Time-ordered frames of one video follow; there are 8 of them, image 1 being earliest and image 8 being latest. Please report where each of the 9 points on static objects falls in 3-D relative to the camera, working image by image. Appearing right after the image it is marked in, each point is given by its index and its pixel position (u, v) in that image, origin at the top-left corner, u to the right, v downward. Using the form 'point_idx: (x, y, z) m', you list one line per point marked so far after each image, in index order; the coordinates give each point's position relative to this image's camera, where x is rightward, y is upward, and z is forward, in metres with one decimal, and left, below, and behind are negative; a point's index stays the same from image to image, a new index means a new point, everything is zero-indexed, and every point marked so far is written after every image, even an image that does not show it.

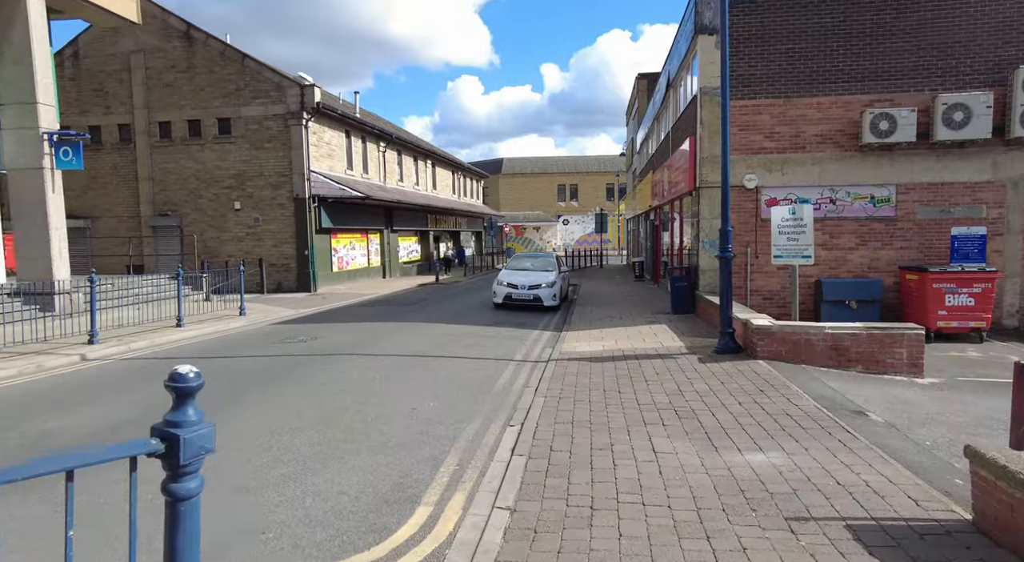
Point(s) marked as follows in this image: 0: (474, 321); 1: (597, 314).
0: (-0.8, -0.8, +13.0) m
1: (+1.8, -0.7, +14.0) m
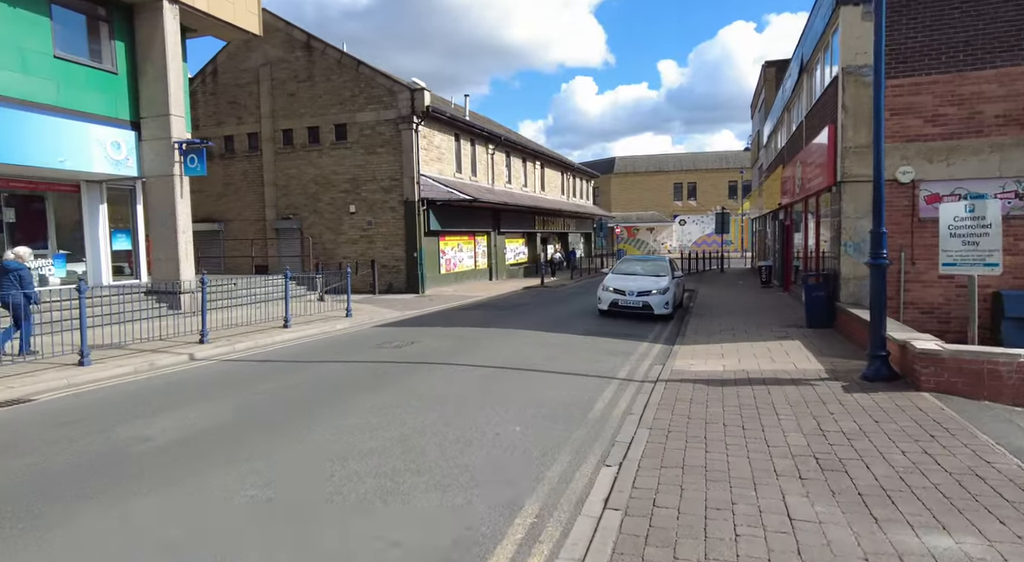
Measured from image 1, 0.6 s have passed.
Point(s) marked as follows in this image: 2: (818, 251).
0: (+1.3, -0.9, +12.2) m
1: (+4.0, -0.9, +12.6) m
2: (+6.7, +0.6, +13.7) m
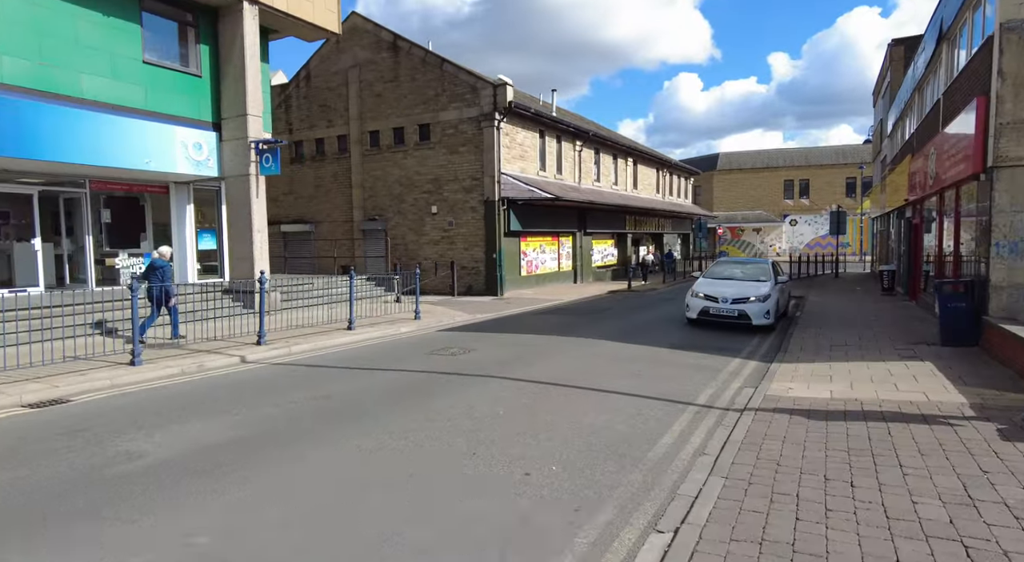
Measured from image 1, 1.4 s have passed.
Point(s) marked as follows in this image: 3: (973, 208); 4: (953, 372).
0: (+2.5, -1.0, +10.9) m
1: (+5.3, -1.0, +10.9) m
2: (+8.2, +0.5, +11.5) m
3: (+7.5, +1.2, +10.1) m
4: (+5.2, -1.1, +7.3) m
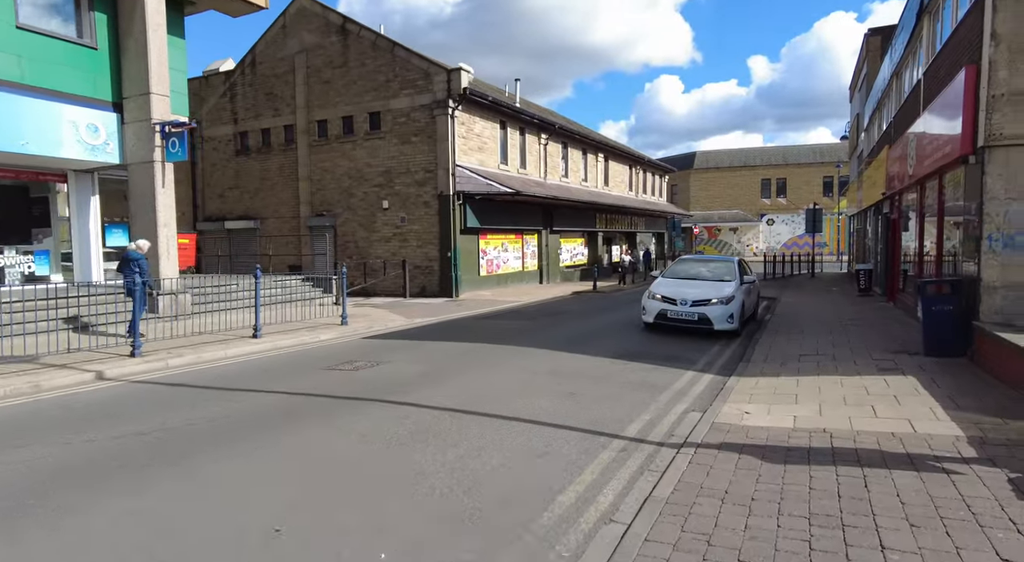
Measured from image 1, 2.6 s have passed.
0: (+1.4, -1.0, +9.5) m
1: (+4.2, -1.0, +9.6) m
2: (+7.1, +0.5, +10.3) m
3: (+6.4, +1.2, +8.9) m
4: (+4.2, -1.1, +6.0) m
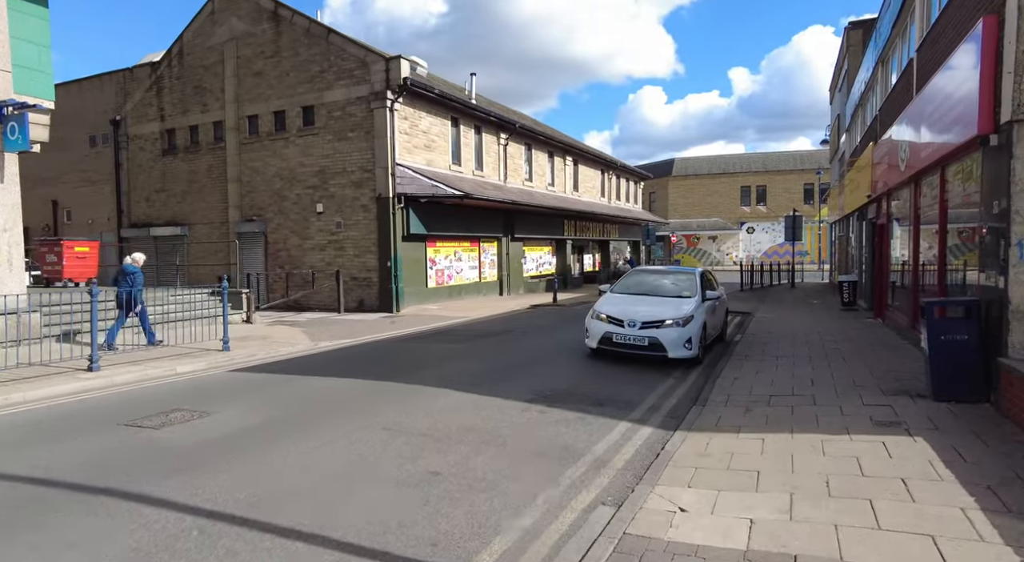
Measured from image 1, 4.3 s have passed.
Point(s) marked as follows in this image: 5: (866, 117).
0: (+0.2, -1.2, +7.5) m
1: (+3.0, -1.2, +7.6) m
2: (+5.8, +0.3, +8.4) m
3: (+5.2, +1.0, +7.0) m
4: (+3.0, -1.2, +4.1) m
5: (+10.1, +4.7, +17.7) m
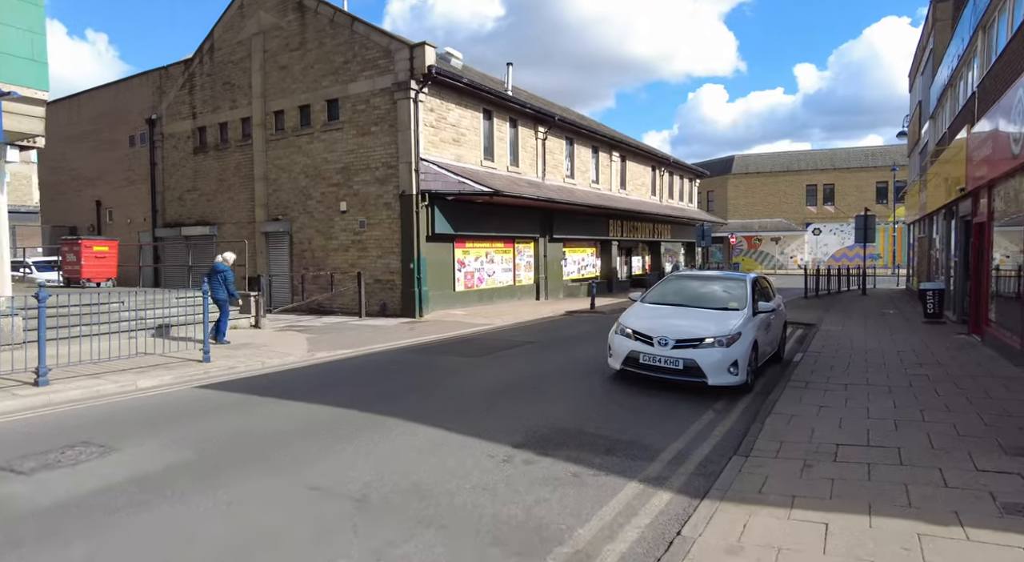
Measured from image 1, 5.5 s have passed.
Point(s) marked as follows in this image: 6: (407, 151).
0: (+0.1, -1.3, +6.0) m
1: (+2.9, -1.3, +5.9) m
2: (+5.8, +0.2, +6.5) m
3: (+5.1, +0.9, +5.1) m
4: (+2.6, -1.3, +2.4) m
5: (+10.9, +4.5, +15.3) m
6: (-2.7, +3.4, +16.2) m
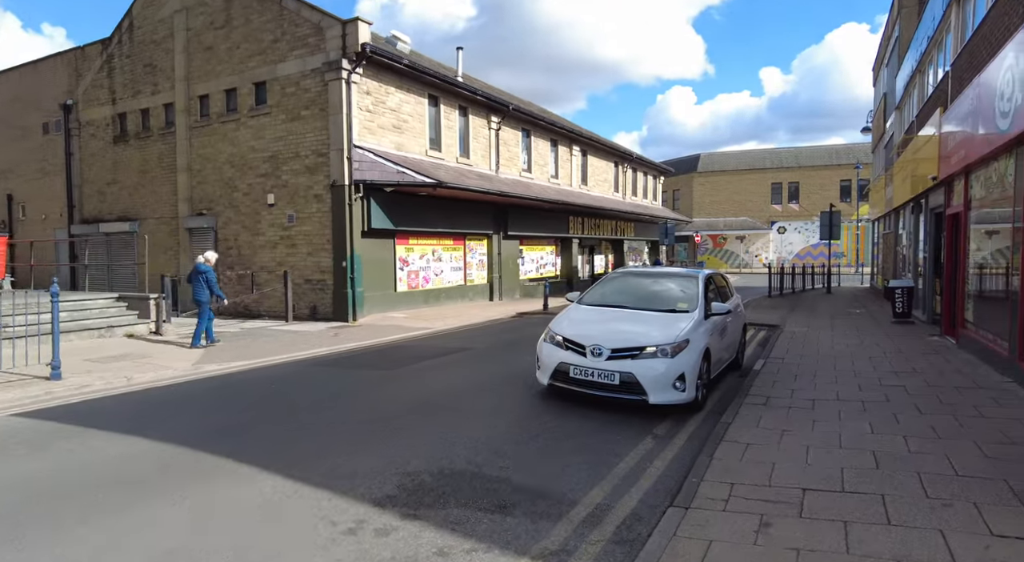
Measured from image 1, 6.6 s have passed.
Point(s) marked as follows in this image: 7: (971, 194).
0: (-0.8, -1.3, +4.7) m
1: (+2.0, -1.3, +4.7) m
2: (+4.9, +0.2, +5.4) m
3: (+4.2, +0.9, +4.0) m
4: (+1.9, -1.3, +1.2) m
5: (+9.6, +4.5, +14.4) m
6: (-4.1, +3.4, +14.7) m
7: (+7.0, +1.3, +9.5) m
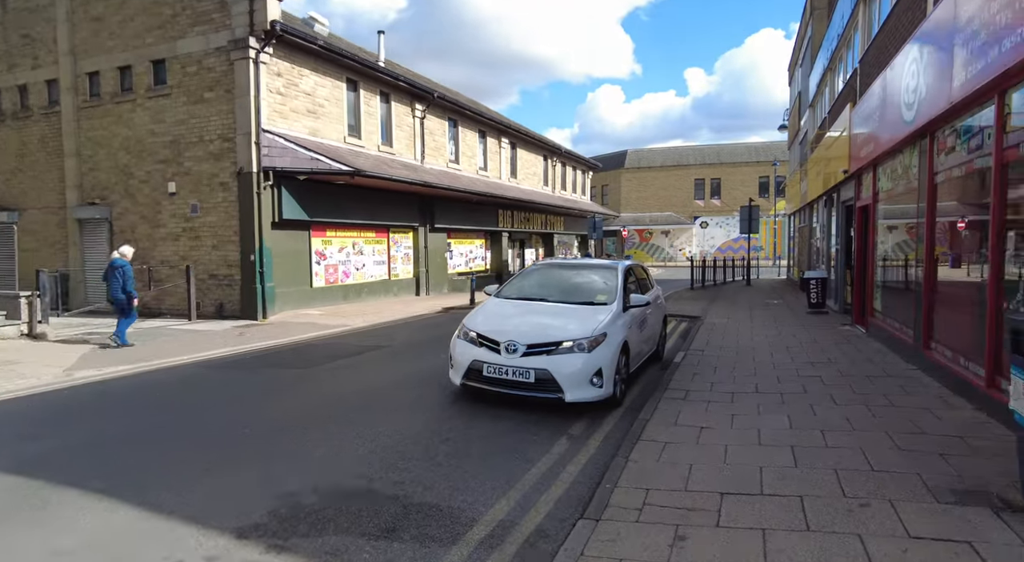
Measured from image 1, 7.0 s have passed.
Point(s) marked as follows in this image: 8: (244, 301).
0: (-1.4, -1.2, +4.1) m
1: (+1.3, -1.2, +4.5) m
2: (+4.1, +0.3, +5.5) m
3: (+3.6, +1.0, +4.0) m
4: (+1.6, -1.3, +0.9) m
5: (+7.8, +4.7, +14.9) m
6: (-5.8, +3.5, +13.7) m
7: (+5.7, +1.5, +9.7) m
8: (-6.0, -0.4, +13.9) m
